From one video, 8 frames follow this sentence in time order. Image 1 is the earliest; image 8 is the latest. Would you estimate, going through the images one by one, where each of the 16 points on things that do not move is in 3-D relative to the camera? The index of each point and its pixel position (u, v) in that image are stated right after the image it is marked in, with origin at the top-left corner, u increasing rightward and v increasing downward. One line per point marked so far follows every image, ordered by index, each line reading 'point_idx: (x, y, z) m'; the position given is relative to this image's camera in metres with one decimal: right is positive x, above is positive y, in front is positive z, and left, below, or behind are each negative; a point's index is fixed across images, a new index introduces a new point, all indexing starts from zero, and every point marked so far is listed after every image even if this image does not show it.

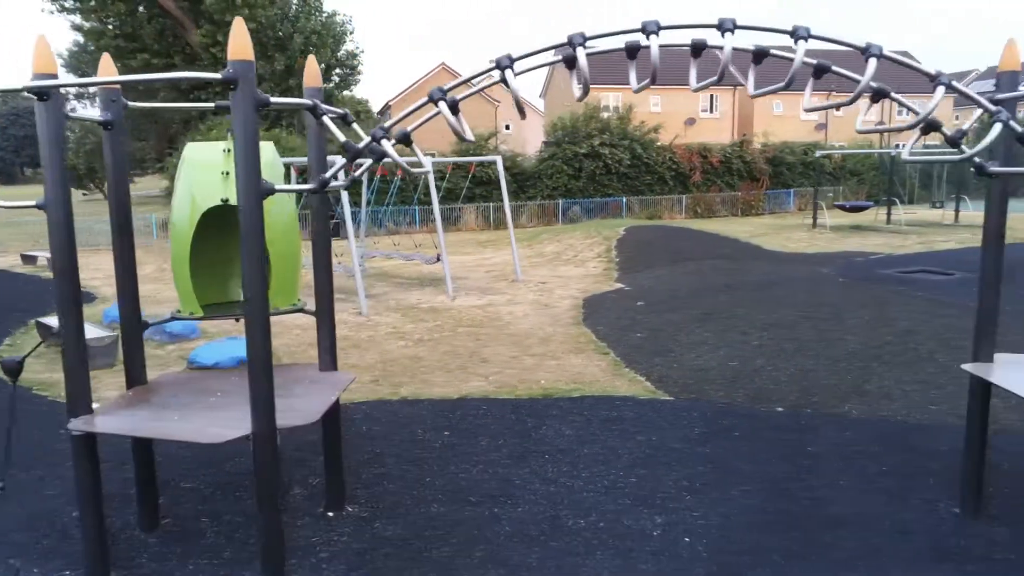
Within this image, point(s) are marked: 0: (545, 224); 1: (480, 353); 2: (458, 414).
0: (+0.9, +1.8, +19.9) m
1: (-0.3, -0.6, +6.7) m
2: (-0.4, -0.9, +5.0) m
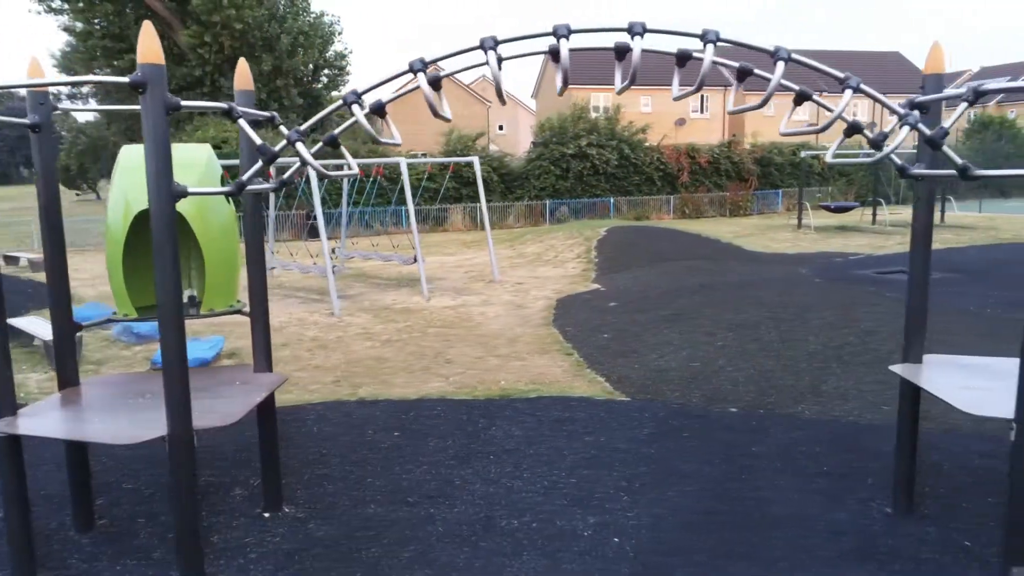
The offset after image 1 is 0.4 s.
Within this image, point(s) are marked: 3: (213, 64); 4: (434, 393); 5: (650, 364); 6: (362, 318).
0: (+0.6, +1.8, +20.0) m
1: (-0.6, -0.6, +6.7) m
2: (-0.7, -0.9, +5.1) m
3: (-8.4, +6.4, +20.0) m
4: (-0.6, -0.8, +5.6) m
5: (+1.2, -0.7, +6.2) m
6: (-1.8, -0.4, +8.3) m
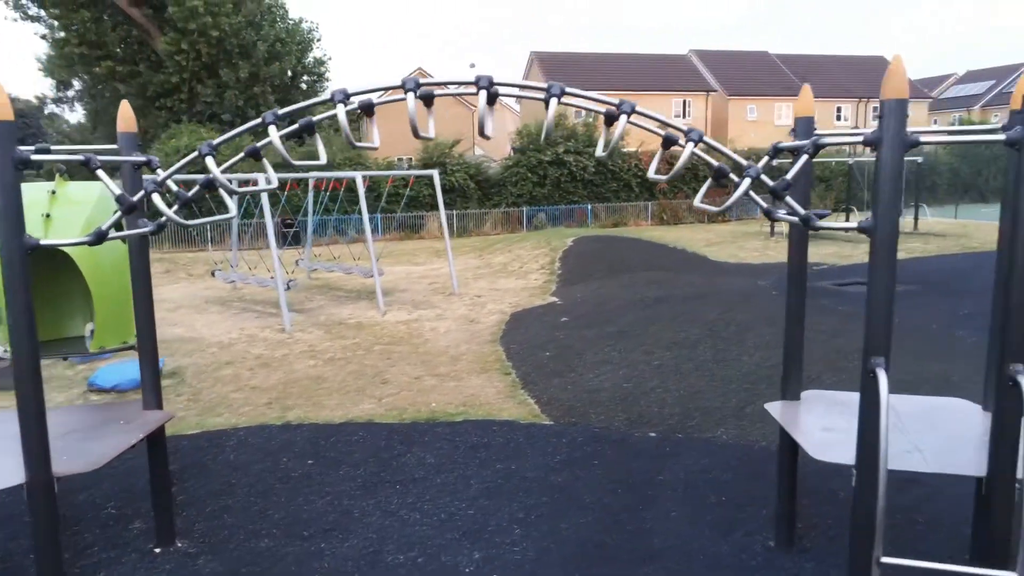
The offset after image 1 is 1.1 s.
0: (-0.1, +1.6, +20.0) m
1: (-1.2, -0.8, +6.8) m
2: (-1.3, -1.1, +5.1) m
3: (-9.1, +6.2, +20.0) m
4: (-1.2, -1.0, +5.7) m
5: (+0.6, -0.9, +6.3) m
6: (-2.4, -0.5, +8.4) m
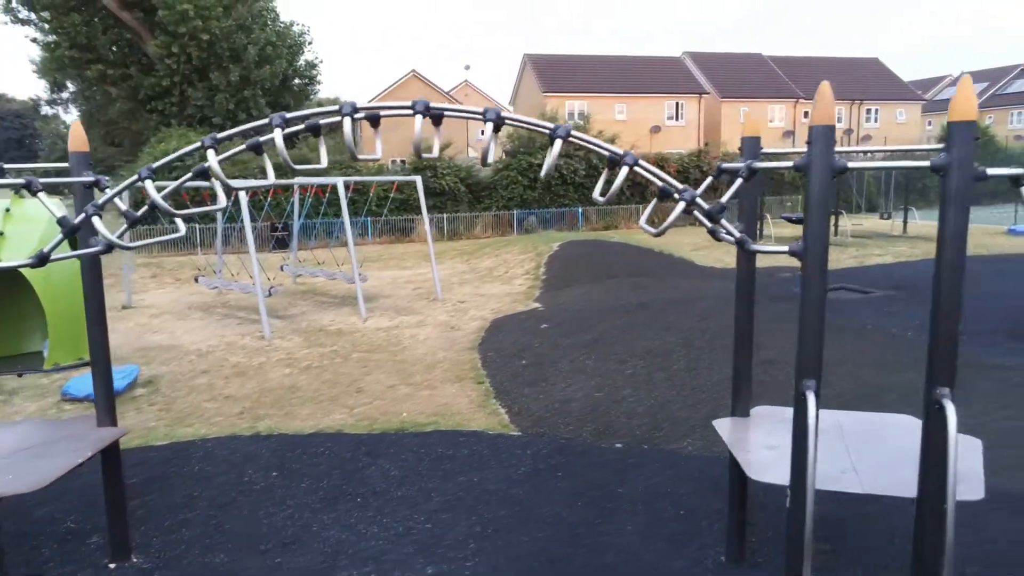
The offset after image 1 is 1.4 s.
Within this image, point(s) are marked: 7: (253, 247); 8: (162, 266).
0: (-0.4, +1.5, +20.0) m
1: (-1.5, -0.9, +6.8) m
2: (-1.5, -1.2, +5.1) m
3: (-9.3, +6.1, +20.0) m
4: (-1.4, -1.1, +5.7) m
5: (+0.4, -0.9, +6.3) m
6: (-2.6, -0.6, +8.4) m
7: (-3.5, +0.5, +9.5) m
8: (-7.0, +0.4, +14.1) m
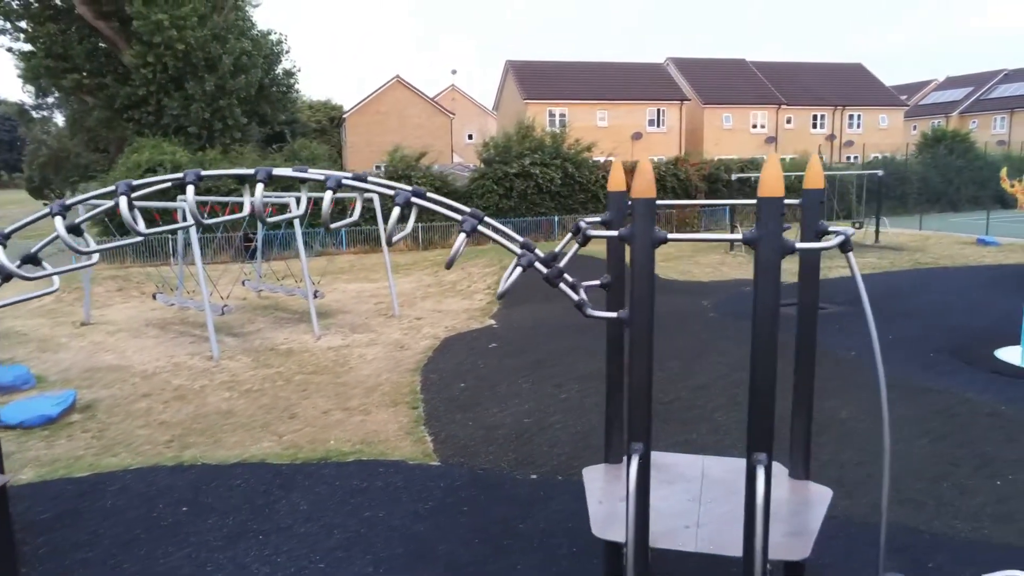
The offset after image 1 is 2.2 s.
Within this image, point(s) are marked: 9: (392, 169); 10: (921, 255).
0: (-1.1, +1.3, +20.1) m
1: (-2.1, -1.2, +6.9) m
2: (-2.2, -1.4, +5.2) m
3: (-10.0, +5.8, +20.0) m
4: (-2.1, -1.4, +5.7) m
5: (-0.2, -1.2, +6.4) m
6: (-3.3, -0.9, +8.4) m
7: (-4.2, +0.3, +9.6) m
8: (-7.7, +0.2, +14.2) m
9: (-3.4, +3.3, +19.7) m
10: (+9.6, +0.8, +16.7) m
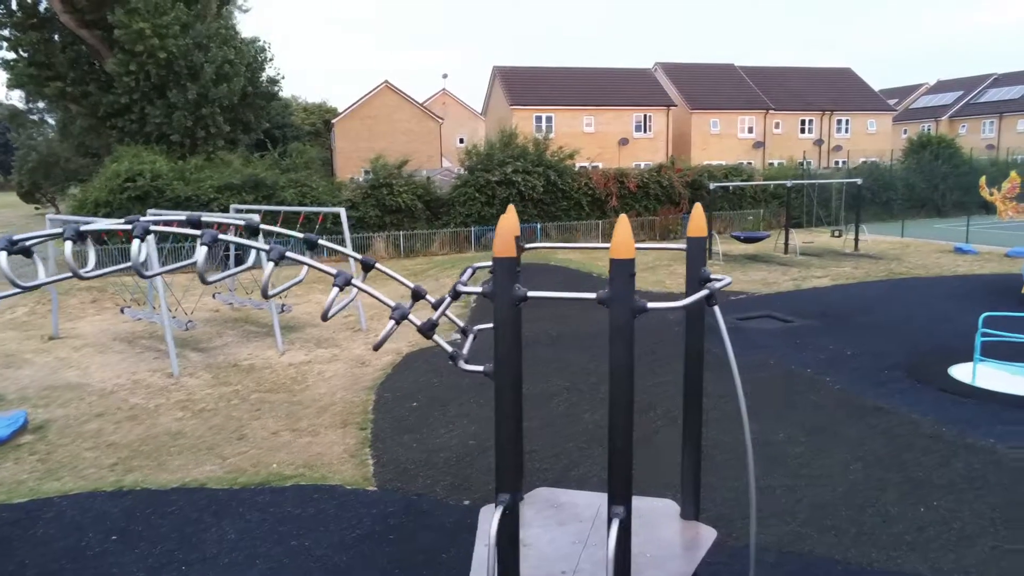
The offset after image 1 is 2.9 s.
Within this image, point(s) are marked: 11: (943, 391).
0: (-1.6, +1.1, +20.1) m
1: (-2.6, -1.4, +6.9) m
2: (-2.7, -1.6, +5.2) m
3: (-10.6, +5.6, +20.1) m
4: (-2.6, -1.6, +5.8) m
5: (-0.7, -1.4, +6.4) m
6: (-3.8, -1.1, +8.5) m
7: (-4.7, +0.1, +9.6) m
8: (-8.2, 0.0, +14.2) m
9: (-3.9, +3.1, +19.8) m
10: (+9.1, +0.6, +16.7) m
11: (+4.7, -1.1, +7.7) m
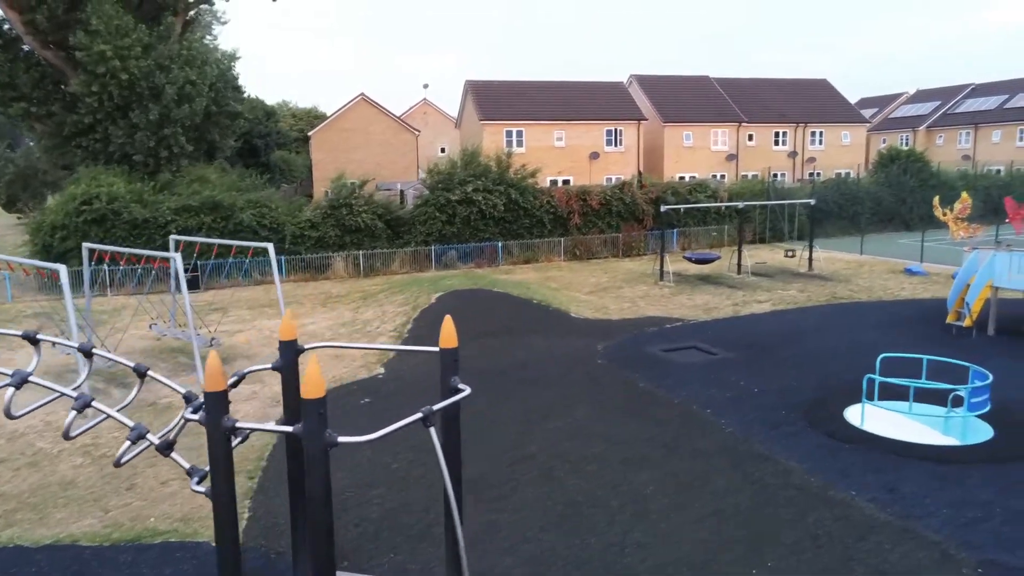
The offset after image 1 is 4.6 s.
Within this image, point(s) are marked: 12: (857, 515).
0: (-2.7, +0.5, +20.3) m
1: (-3.7, -1.9, +7.1) m
2: (-3.8, -2.2, +5.4) m
3: (-11.7, +5.0, +20.2) m
4: (-3.7, -2.1, +6.0) m
5: (-1.9, -1.9, +6.6) m
6: (-4.9, -1.6, +8.7) m
7: (-5.8, -0.5, +9.8) m
8: (-9.3, -0.6, +14.4) m
9: (-5.1, +2.6, +19.9) m
10: (+7.9, 0.0, +16.9) m
11: (+3.5, -1.6, +7.8) m
12: (+2.9, -1.9, +6.1) m
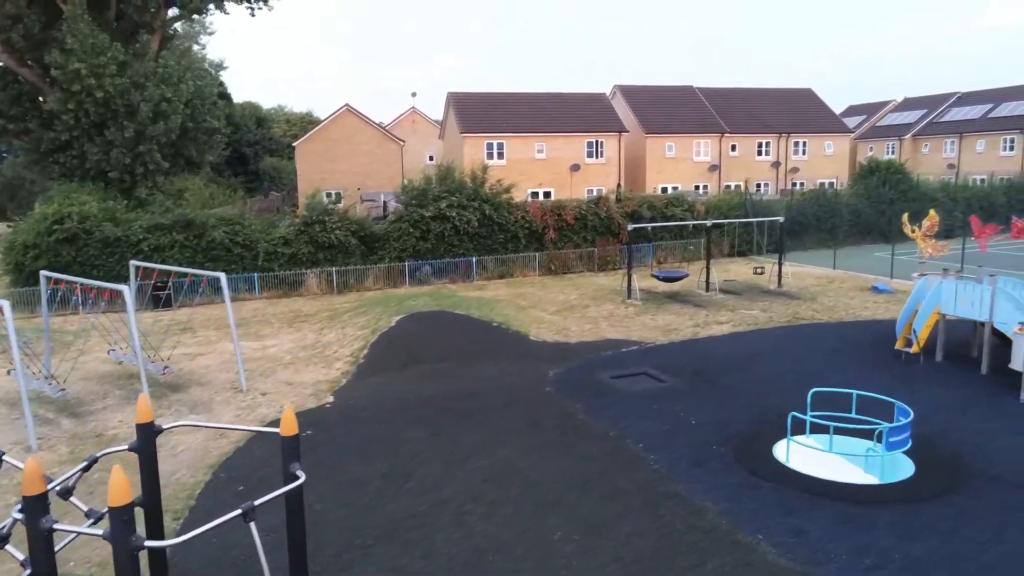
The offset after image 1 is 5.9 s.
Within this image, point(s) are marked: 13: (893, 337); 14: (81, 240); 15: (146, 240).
0: (-3.5, +0.1, +20.5) m
1: (-4.5, -2.3, +7.2) m
2: (-4.6, -2.6, +5.5) m
3: (-12.5, +4.6, +20.4) m
4: (-4.5, -2.5, +6.1) m
5: (-2.7, -2.4, +6.7) m
6: (-5.7, -2.1, +8.8) m
7: (-6.6, -0.9, +9.9) m
8: (-10.1, -1.0, +14.5) m
9: (-5.9, +2.1, +20.1) m
10: (+7.2, -0.4, +17.1) m
11: (+2.7, -2.1, +8.0) m
12: (+2.1, -2.4, +6.2) m
13: (+7.4, -0.9, +13.7) m
14: (-10.9, +1.2, +17.9) m
15: (-9.5, +1.2, +18.4) m
